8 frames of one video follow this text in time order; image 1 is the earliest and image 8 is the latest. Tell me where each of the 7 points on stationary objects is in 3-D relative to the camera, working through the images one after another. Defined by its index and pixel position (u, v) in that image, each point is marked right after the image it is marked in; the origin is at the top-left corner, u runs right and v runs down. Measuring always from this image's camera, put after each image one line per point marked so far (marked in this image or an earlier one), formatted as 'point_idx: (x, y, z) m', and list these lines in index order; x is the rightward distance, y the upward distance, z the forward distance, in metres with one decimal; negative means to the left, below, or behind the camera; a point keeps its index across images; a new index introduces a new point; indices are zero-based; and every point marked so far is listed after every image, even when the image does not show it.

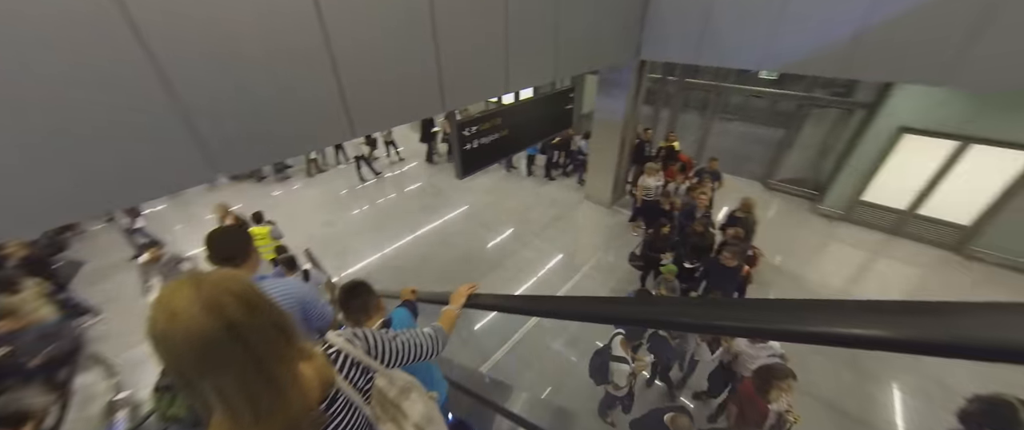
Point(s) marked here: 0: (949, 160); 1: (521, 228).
0: (+7.6, +1.0, +5.6) m
1: (+0.2, -0.3, +6.9) m
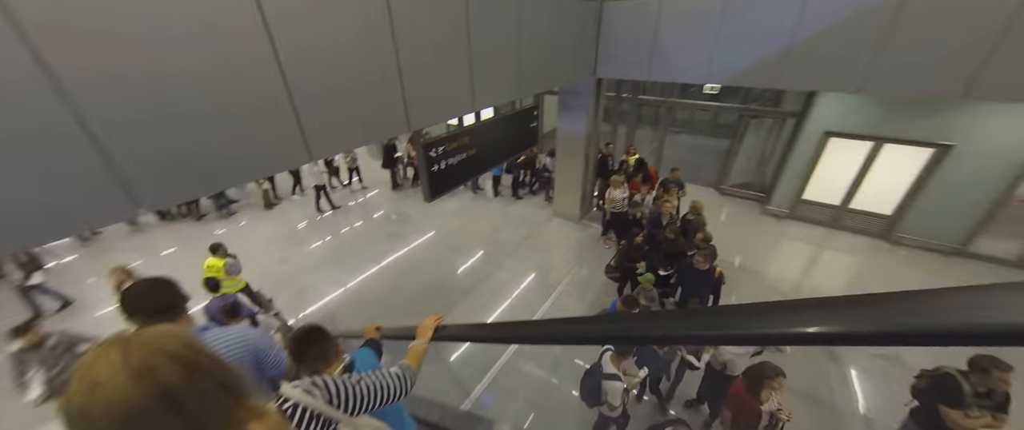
0: (+7.0, +1.1, +6.3) m
1: (-0.4, -0.7, +6.7) m
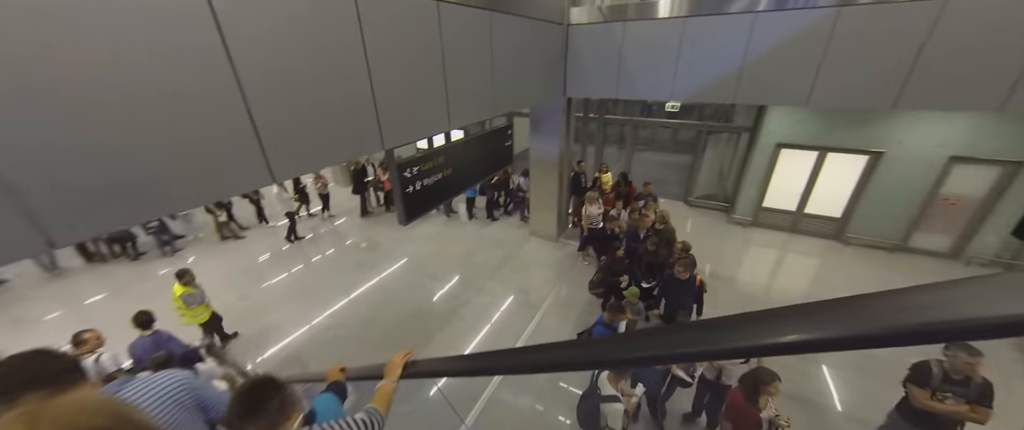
0: (+6.5, +1.0, +6.8) m
1: (-0.8, -1.2, +6.5) m
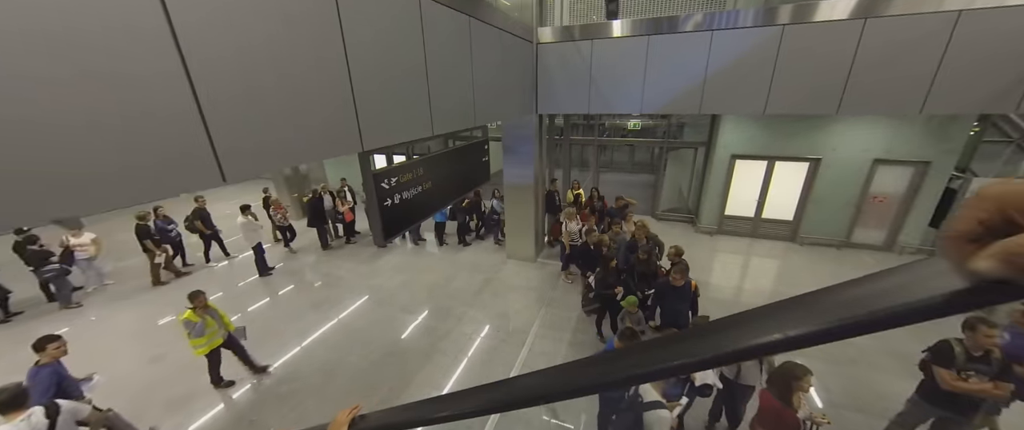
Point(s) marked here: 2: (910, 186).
0: (+5.9, +0.9, +7.4) m
1: (-1.2, -1.6, +5.9) m
2: (+8.1, +0.6, +6.6) m
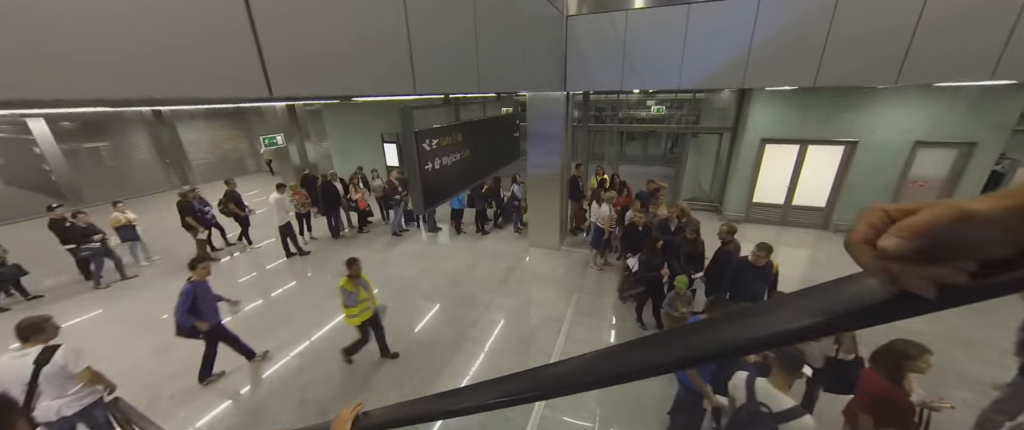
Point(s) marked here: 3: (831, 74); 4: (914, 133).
0: (+6.4, +1.2, +7.1) m
1: (-0.7, -1.3, +5.6) m
2: (+8.6, +0.9, +6.3) m
3: (+4.6, +2.0, +4.7) m
4: (+7.8, +1.6, +6.3) m
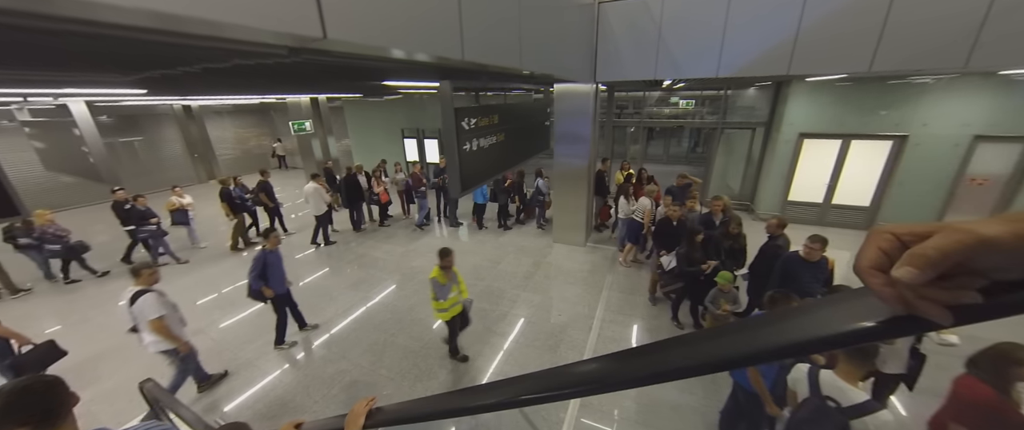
0: (+6.9, +1.2, +6.7) m
1: (-0.2, -1.2, +5.4) m
2: (+9.1, +0.9, +5.8) m
3: (+5.1, +2.1, +4.4) m
4: (+8.3, +1.6, +5.8) m
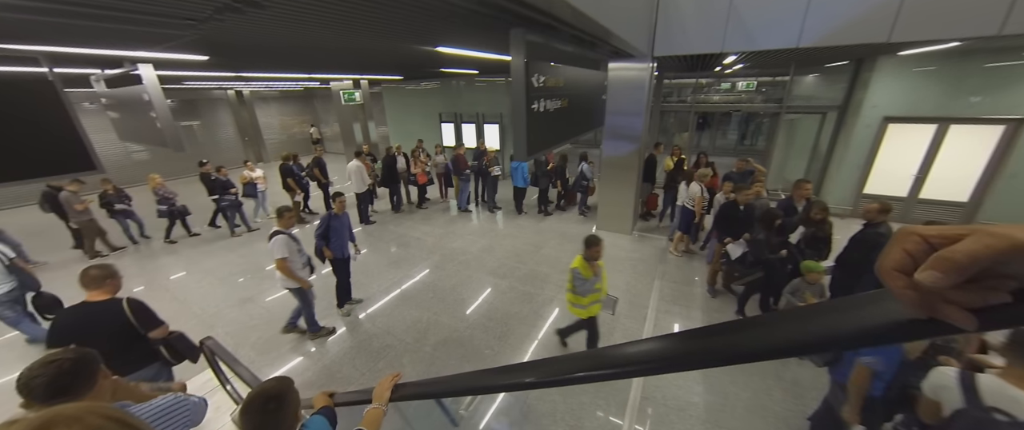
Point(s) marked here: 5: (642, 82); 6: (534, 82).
0: (+7.7, +1.3, +5.9) m
1: (+0.5, -0.9, +5.2) m
2: (+9.8, +0.9, +4.8) m
3: (+5.8, +2.2, +3.7) m
4: (+9.1, +1.6, +4.9) m
5: (+2.1, +2.2, +5.4) m
6: (+0.1, +1.0, +2.4) m
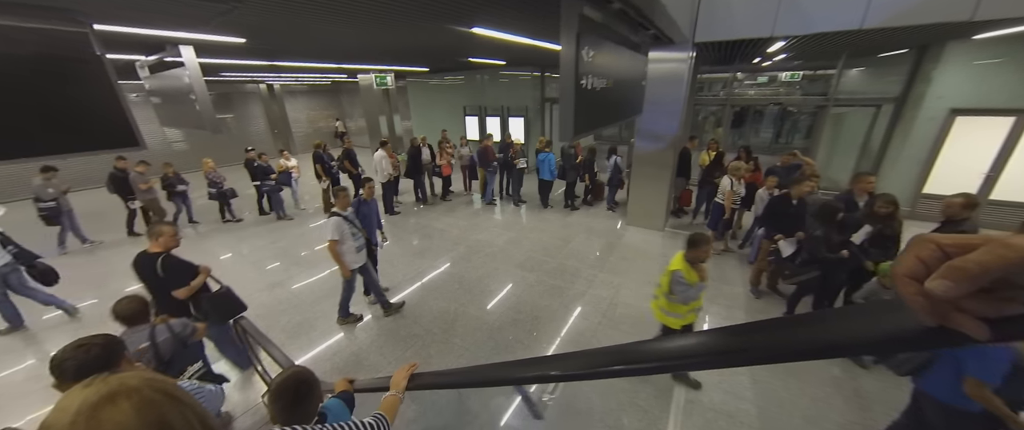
0: (+8.2, +1.3, +5.3) m
1: (+0.9, -0.7, +5.0) m
2: (+10.3, +0.8, +4.1) m
3: (+6.2, +2.2, +3.2) m
4: (+9.6, +1.5, +4.2) m
5: (+2.6, +2.3, +5.1) m
6: (+0.4, +1.1, +2.2) m
